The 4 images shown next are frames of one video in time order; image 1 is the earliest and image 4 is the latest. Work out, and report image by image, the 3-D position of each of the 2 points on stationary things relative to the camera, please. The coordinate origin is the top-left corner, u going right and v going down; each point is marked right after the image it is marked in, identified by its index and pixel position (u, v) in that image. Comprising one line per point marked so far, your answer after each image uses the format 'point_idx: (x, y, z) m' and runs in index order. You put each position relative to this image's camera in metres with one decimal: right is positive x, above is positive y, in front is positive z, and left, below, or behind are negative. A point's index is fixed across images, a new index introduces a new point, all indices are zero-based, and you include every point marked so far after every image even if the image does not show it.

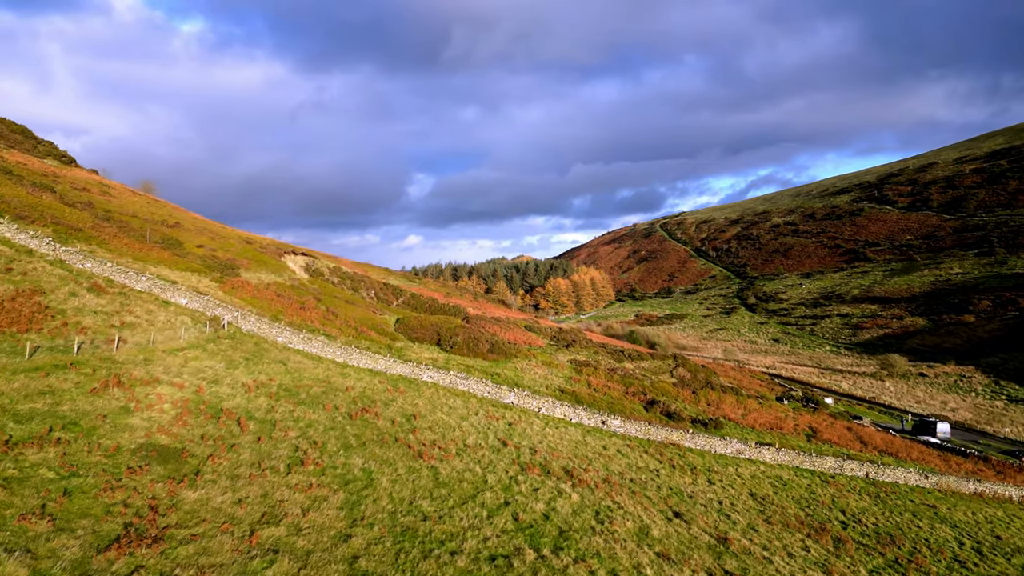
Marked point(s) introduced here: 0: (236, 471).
0: (-9.5, -6.4, +14.4) m
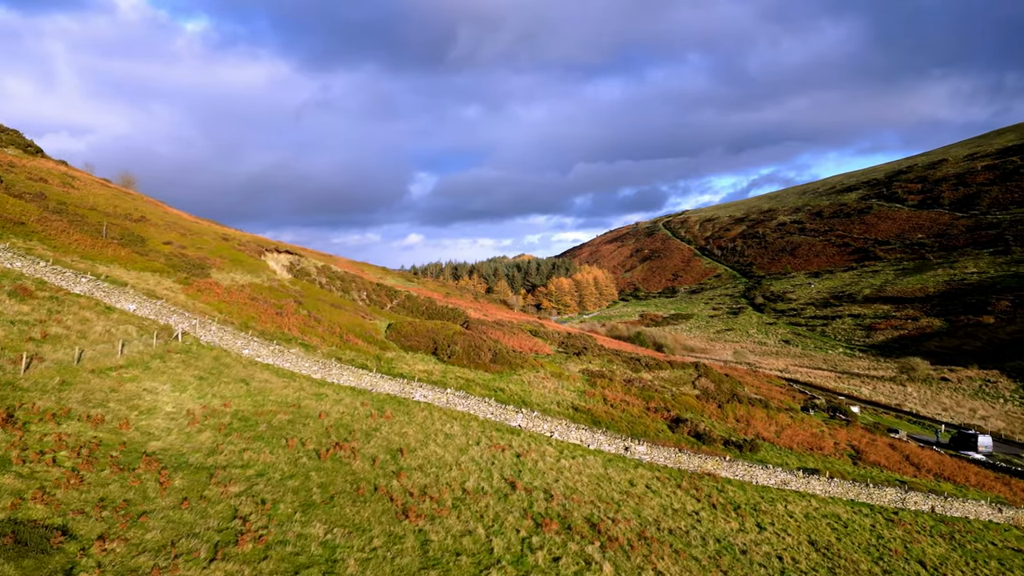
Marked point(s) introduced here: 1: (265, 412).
0: (-9.1, -6.6, +10.0) m
1: (-11.4, -5.7, +19.3) m
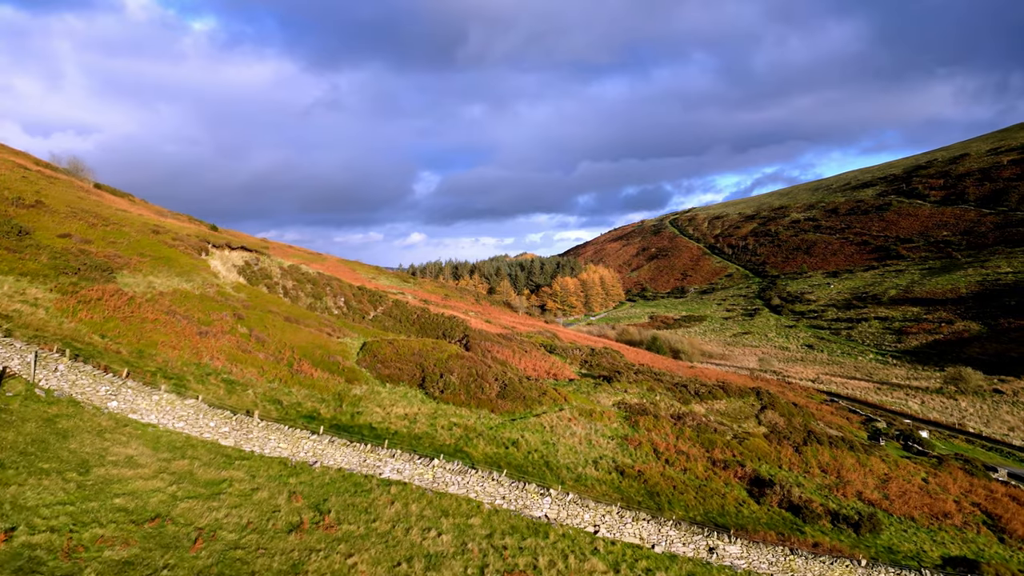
0: (-8.3, -7.2, +1.0) m
1: (-10.5, -6.3, +10.3) m
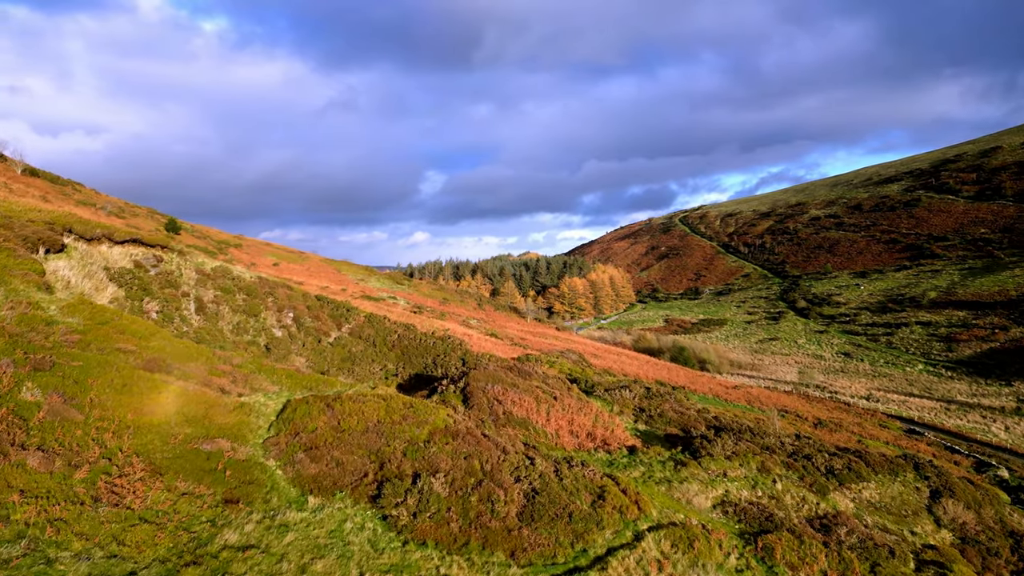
0: (-7.2, -8.0, -10.8) m
1: (-9.5, -7.1, -1.6) m
